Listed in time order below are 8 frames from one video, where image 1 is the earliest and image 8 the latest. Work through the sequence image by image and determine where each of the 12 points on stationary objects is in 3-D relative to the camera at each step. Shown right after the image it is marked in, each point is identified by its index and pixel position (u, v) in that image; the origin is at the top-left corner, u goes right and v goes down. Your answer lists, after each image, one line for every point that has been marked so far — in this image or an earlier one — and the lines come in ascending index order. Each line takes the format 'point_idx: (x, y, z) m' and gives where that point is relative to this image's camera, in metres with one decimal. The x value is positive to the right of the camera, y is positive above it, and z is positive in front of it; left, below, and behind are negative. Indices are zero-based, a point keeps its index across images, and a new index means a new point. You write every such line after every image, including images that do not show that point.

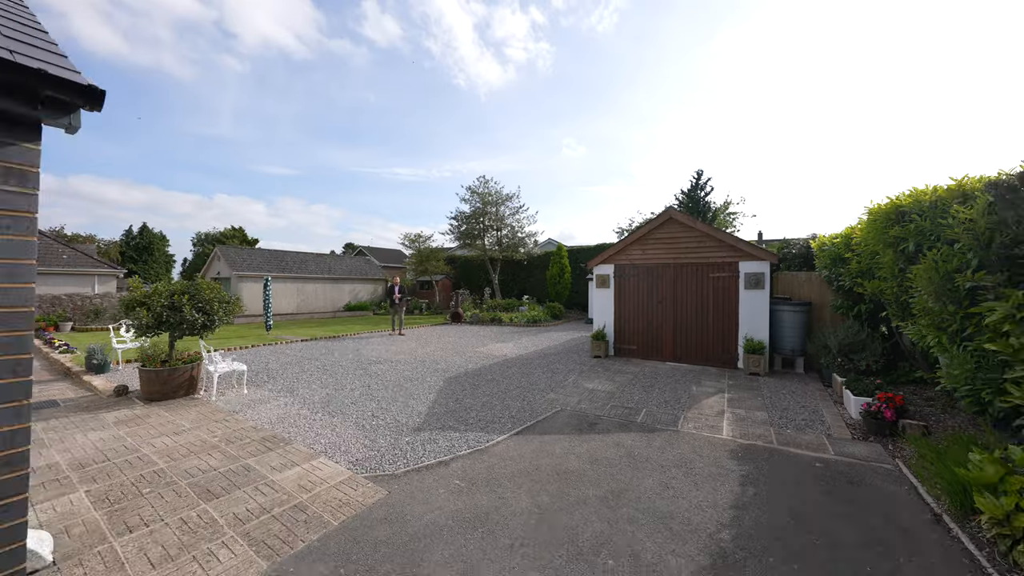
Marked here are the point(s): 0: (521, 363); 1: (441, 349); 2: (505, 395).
0: (+0.2, -1.7, +8.1) m
1: (-1.9, -1.6, +9.6) m
2: (-0.1, -1.8, +6.0) m
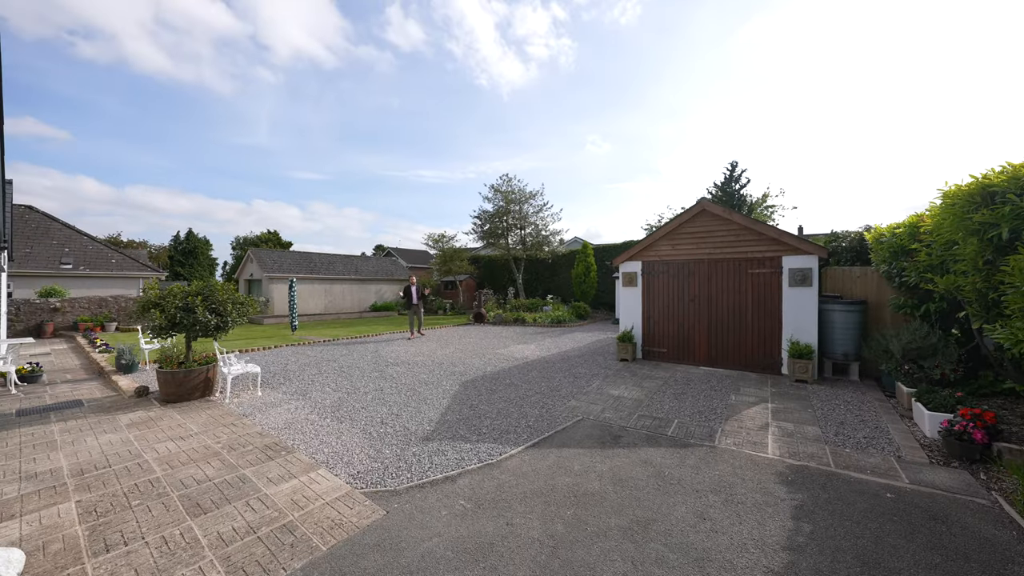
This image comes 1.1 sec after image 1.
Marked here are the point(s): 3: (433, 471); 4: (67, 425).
0: (+0.6, -1.7, +7.7) m
1: (-1.4, -1.6, +9.4) m
2: (+0.2, -1.8, +5.6) m
3: (-0.8, -1.8, +3.6) m
4: (-5.6, -1.7, +4.5) m
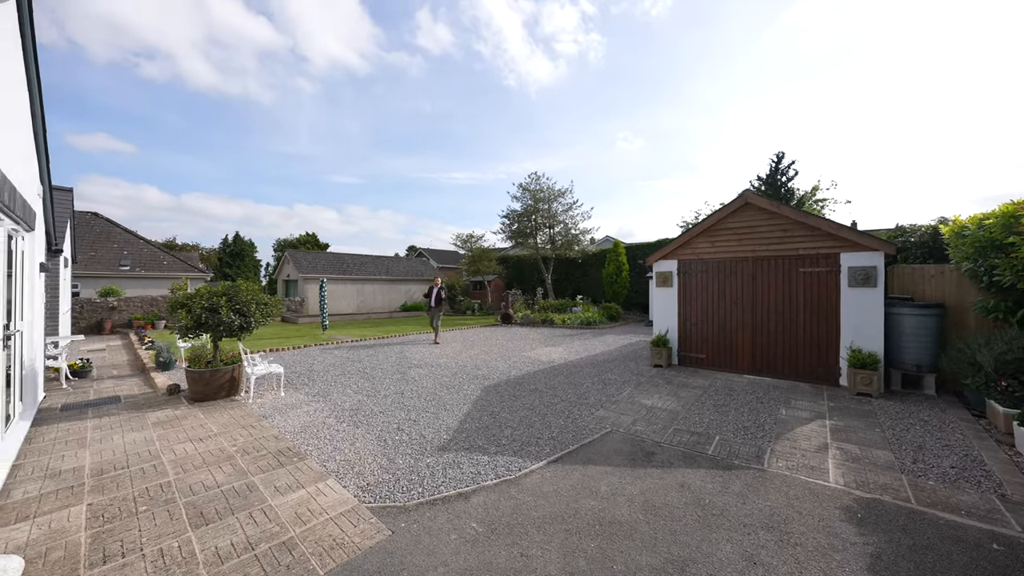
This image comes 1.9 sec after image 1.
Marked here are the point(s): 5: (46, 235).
0: (+1.1, -1.7, +7.3) m
1: (-0.7, -1.6, +9.2) m
2: (+0.5, -1.8, +5.2) m
3: (-0.6, -1.8, +3.4) m
4: (-5.3, -1.7, +4.7) m
5: (-7.5, +0.8, +5.9) m
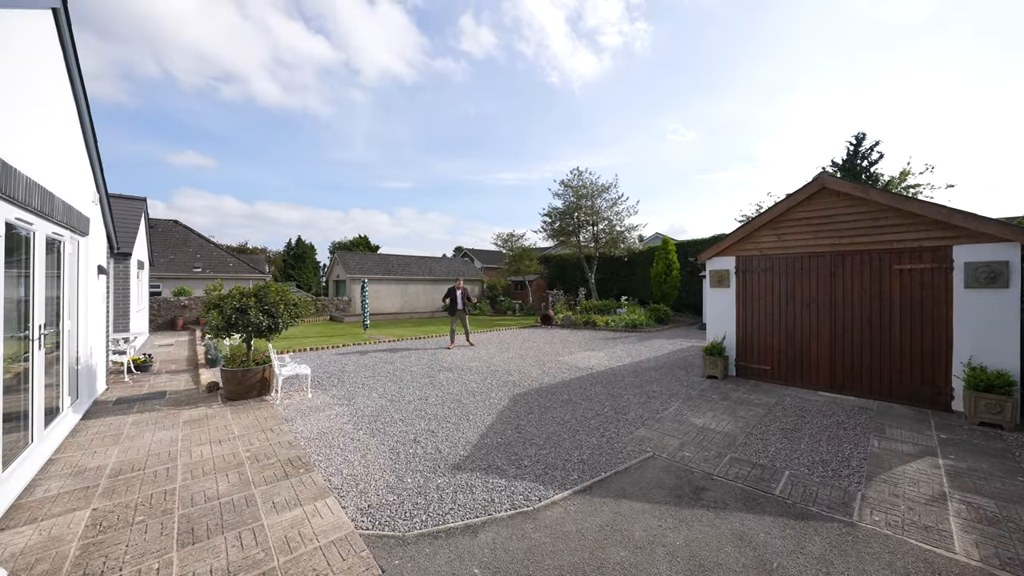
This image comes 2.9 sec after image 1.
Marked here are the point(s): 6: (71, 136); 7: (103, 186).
0: (+1.7, -1.7, +6.7) m
1: (+0.1, -1.7, +8.7) m
2: (+0.9, -1.8, +4.7) m
3: (-0.5, -1.9, +3.0) m
4: (-5.0, -1.7, +4.8) m
5: (-7.0, +0.8, +6.3) m
6: (-5.7, +1.9, +4.6) m
7: (-6.2, +1.6, +5.4) m
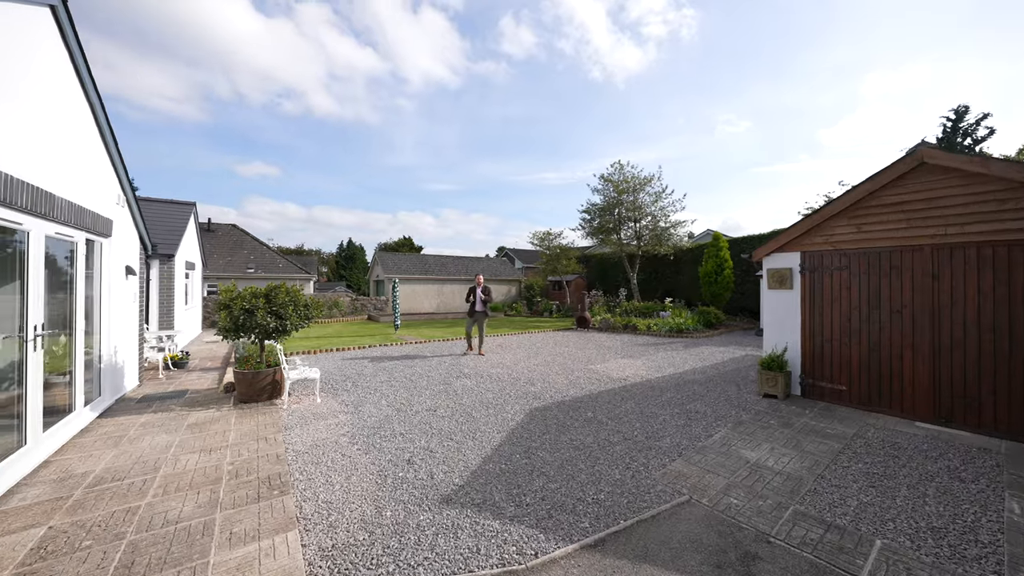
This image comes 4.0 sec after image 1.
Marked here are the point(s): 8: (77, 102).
0: (+2.1, -1.7, +5.9) m
1: (+0.7, -1.7, +8.1) m
2: (+1.0, -1.8, +4.0) m
3: (-0.6, -1.9, +2.4) m
4: (-4.8, -1.7, +4.8) m
5: (-6.6, +0.8, +6.5) m
6: (-5.5, +1.9, +4.7) m
7: (-5.9, +1.6, +5.5) m
8: (-5.2, +2.2, +4.3) m
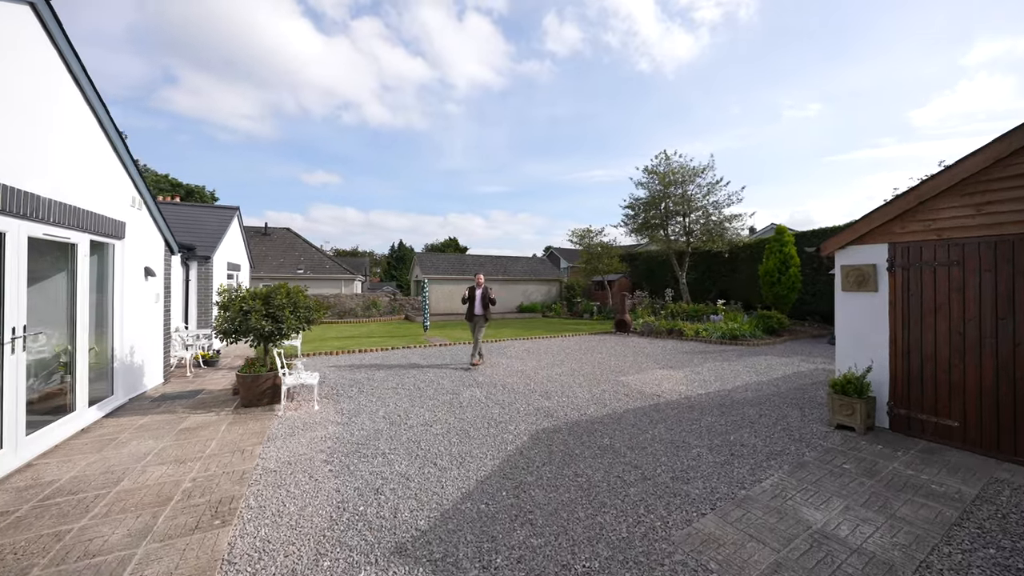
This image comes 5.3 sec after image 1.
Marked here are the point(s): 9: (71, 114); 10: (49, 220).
0: (+2.2, -1.7, +4.9) m
1: (+1.2, -1.7, +7.3) m
2: (+0.8, -1.8, +3.2) m
3: (-0.9, -1.9, +1.9) m
4: (-4.8, -1.7, +4.8) m
5: (-6.4, +0.8, +6.7) m
6: (-5.5, +1.9, +4.8) m
7: (-5.8, +1.6, +5.6) m
8: (-5.2, +2.2, +4.3) m
9: (-5.2, +2.1, +4.3) m
10: (-5.0, +0.7, +3.9) m
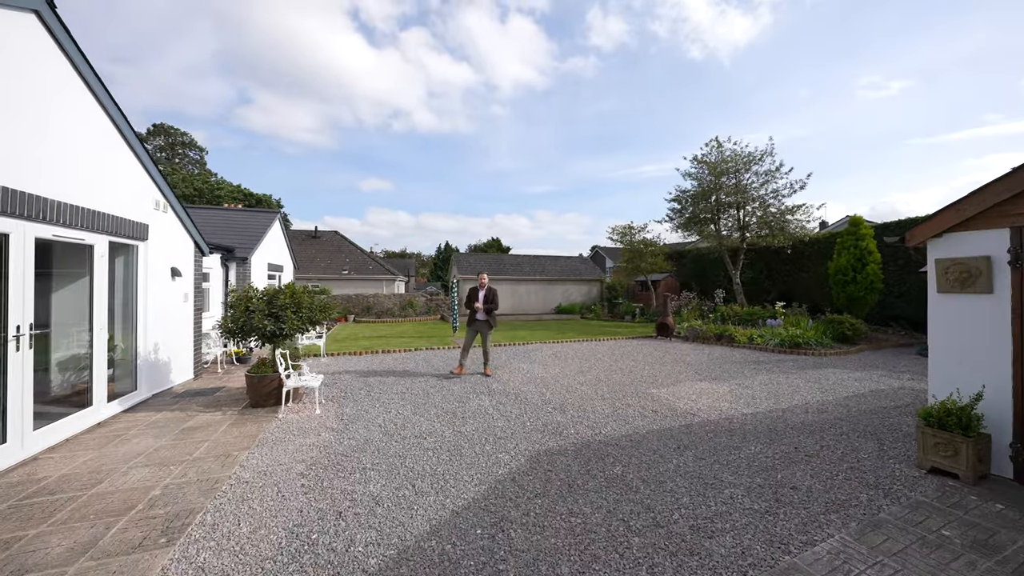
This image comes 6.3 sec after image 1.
0: (+2.2, -1.7, +4.1) m
1: (+1.5, -1.7, +6.6) m
2: (+0.6, -1.8, +2.6) m
3: (-1.2, -1.9, +1.5) m
4: (-4.7, -1.7, +4.9) m
5: (-6.0, +0.8, +7.0) m
6: (-5.4, +1.9, +4.9) m
7: (-5.6, +1.6, +5.9) m
8: (-5.2, +2.2, +4.5) m
9: (-5.2, +2.1, +4.4) m
10: (-5.0, +0.7, +4.0) m
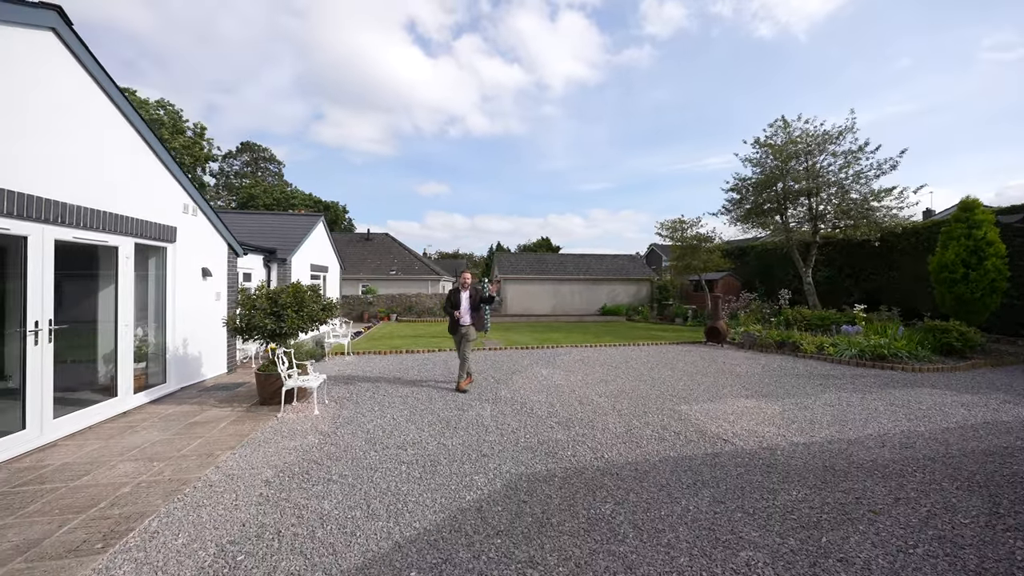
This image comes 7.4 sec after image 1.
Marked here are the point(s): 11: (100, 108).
0: (+2.0, -1.7, +3.3) m
1: (+1.7, -1.7, +5.8) m
2: (+0.3, -1.8, +2.0) m
3: (-1.8, -1.9, +1.2) m
4: (-4.7, -1.7, +5.1) m
5: (-5.7, +0.8, +7.4) m
6: (-5.4, +1.9, +5.3) m
7: (-5.4, +1.6, +6.2) m
8: (-5.2, +2.2, +4.8) m
9: (-5.3, +2.1, +4.7) m
10: (-5.1, +0.8, +4.3) m
11: (-5.2, +2.3, +4.7) m
